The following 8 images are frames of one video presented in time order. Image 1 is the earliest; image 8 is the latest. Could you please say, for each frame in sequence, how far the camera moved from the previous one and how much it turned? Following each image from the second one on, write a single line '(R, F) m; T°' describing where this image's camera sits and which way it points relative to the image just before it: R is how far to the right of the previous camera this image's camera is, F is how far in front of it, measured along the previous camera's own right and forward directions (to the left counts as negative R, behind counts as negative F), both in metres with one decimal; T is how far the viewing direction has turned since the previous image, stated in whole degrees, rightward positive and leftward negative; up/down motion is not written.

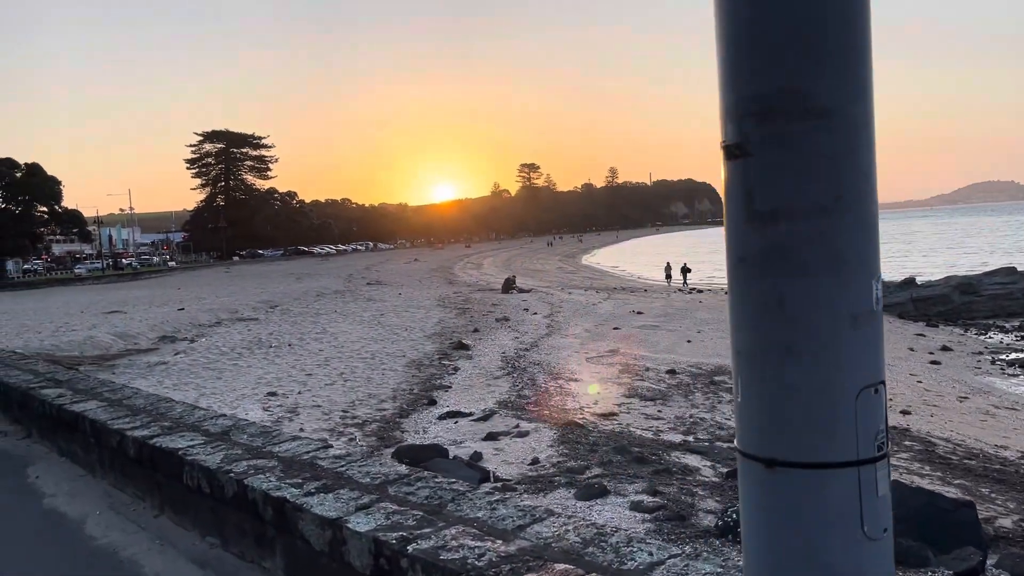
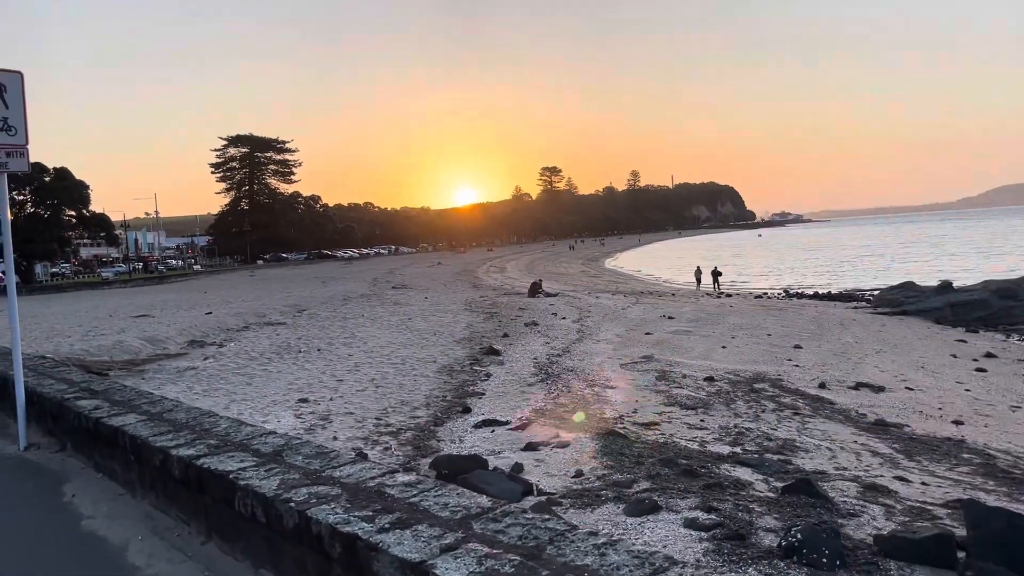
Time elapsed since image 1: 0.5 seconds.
(-0.2, +0.2) m; -1°
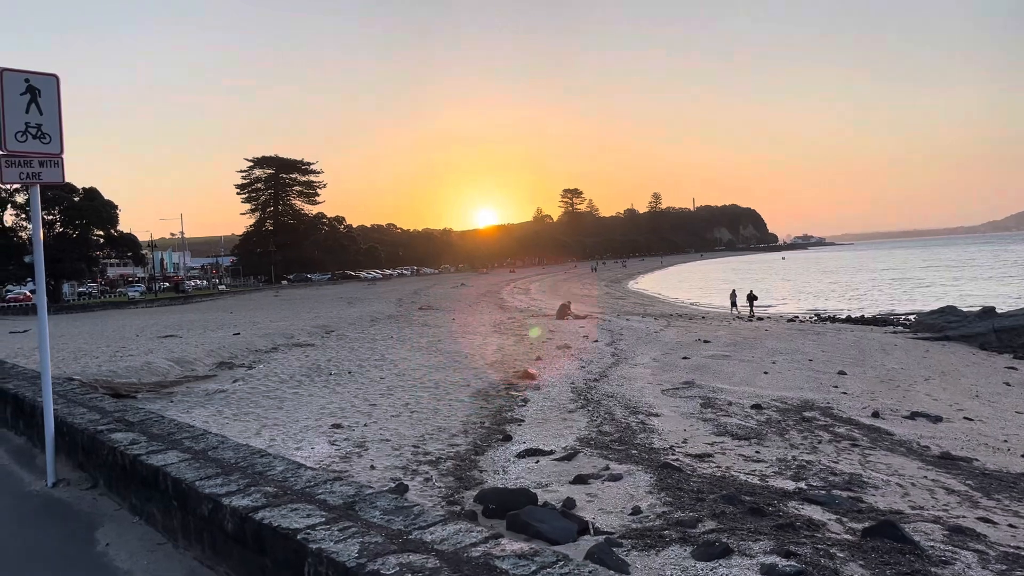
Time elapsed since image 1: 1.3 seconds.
(-0.2, +0.4) m; -1°
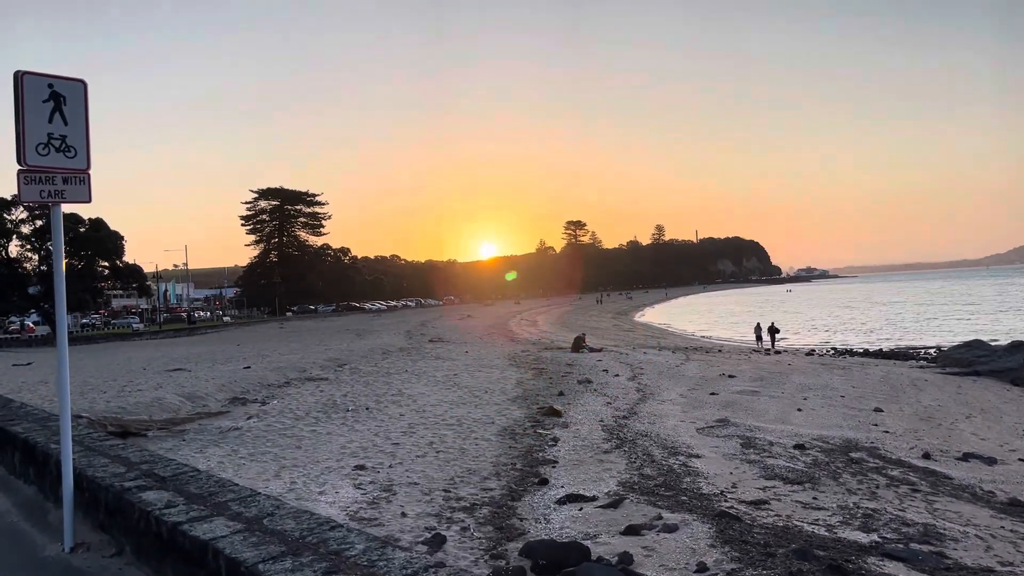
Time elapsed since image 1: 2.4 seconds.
(-0.3, +0.5) m; 0°
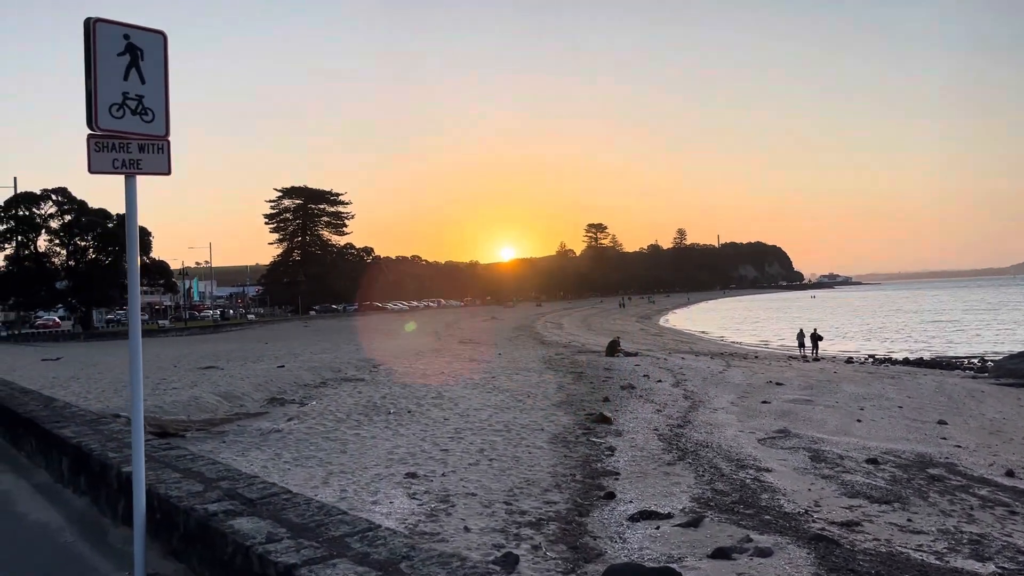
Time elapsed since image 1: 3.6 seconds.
(-0.4, +0.5) m; -1°
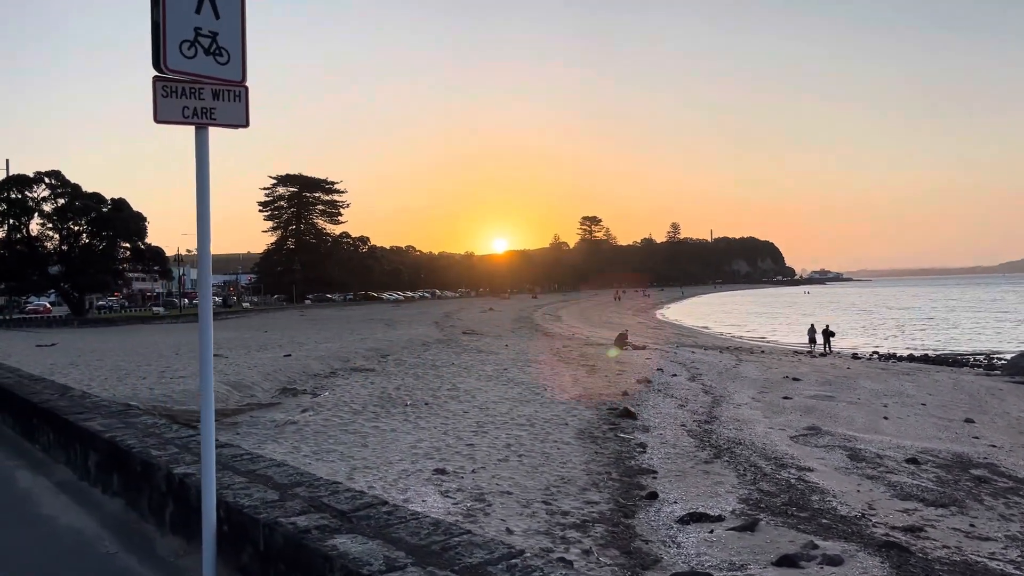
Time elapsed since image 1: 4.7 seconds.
(-0.4, +0.4) m; +1°
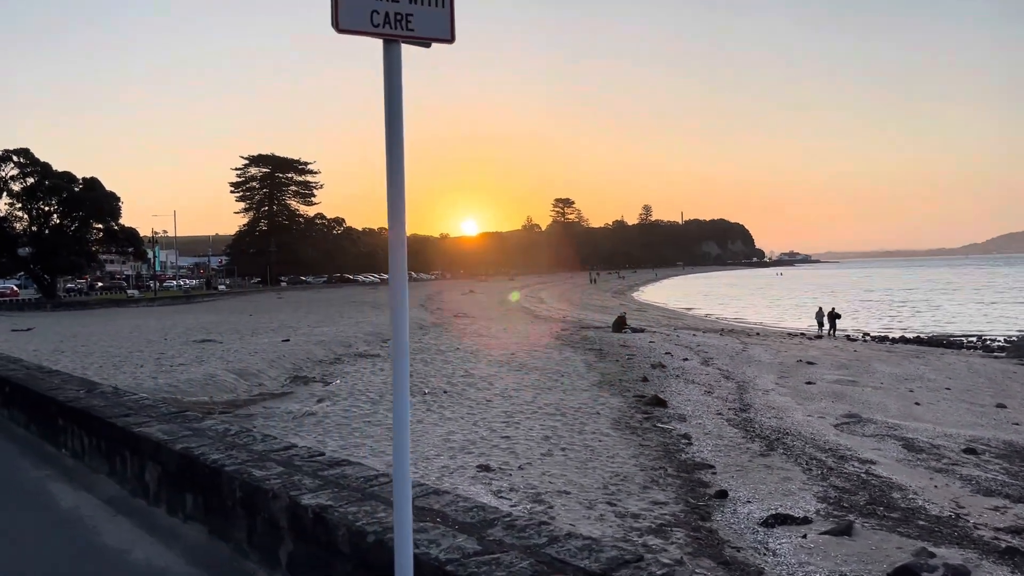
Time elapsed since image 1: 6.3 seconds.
(-0.7, +0.7) m; +2°
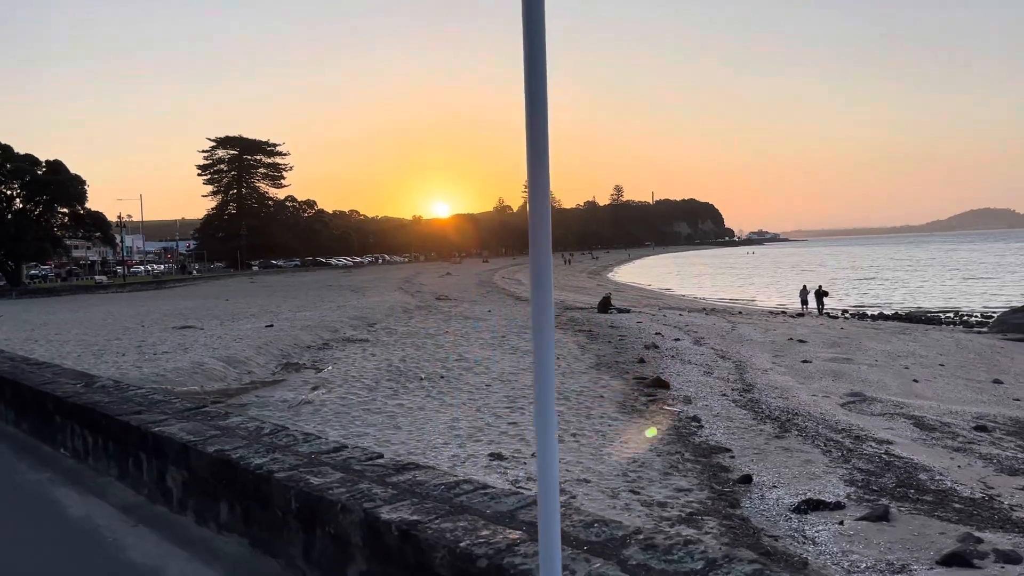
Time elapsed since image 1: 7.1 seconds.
(-0.3, +0.3) m; +2°
